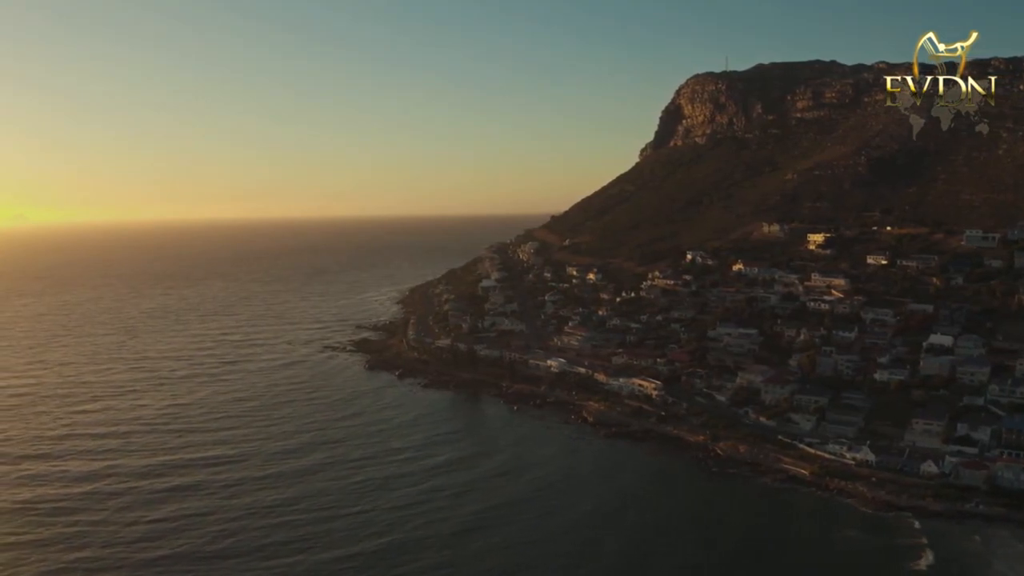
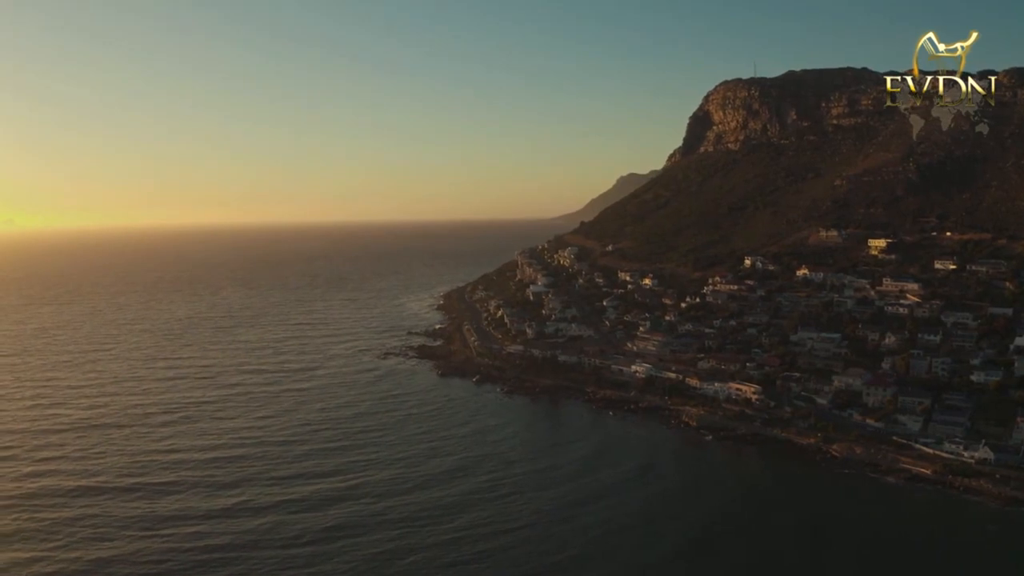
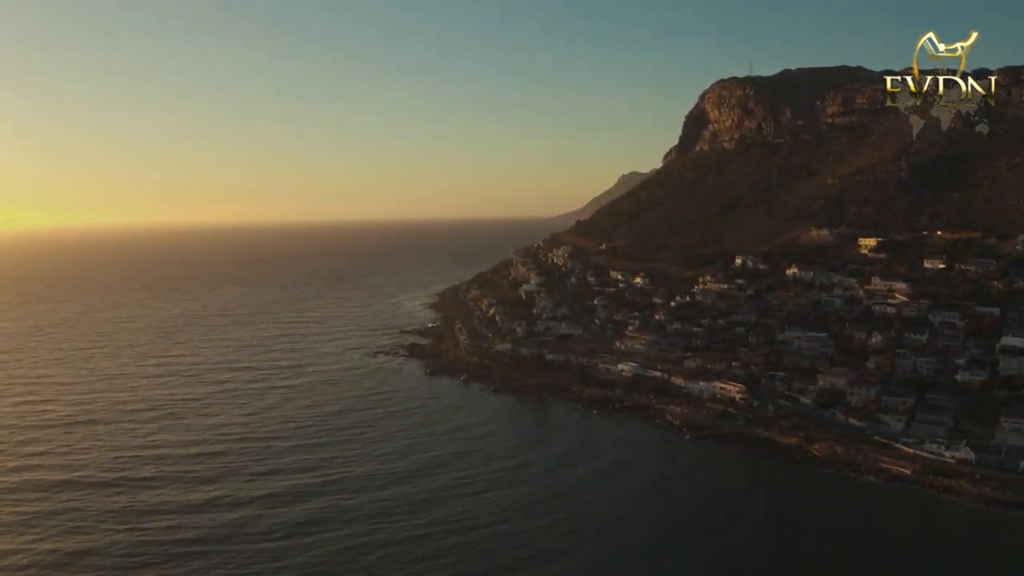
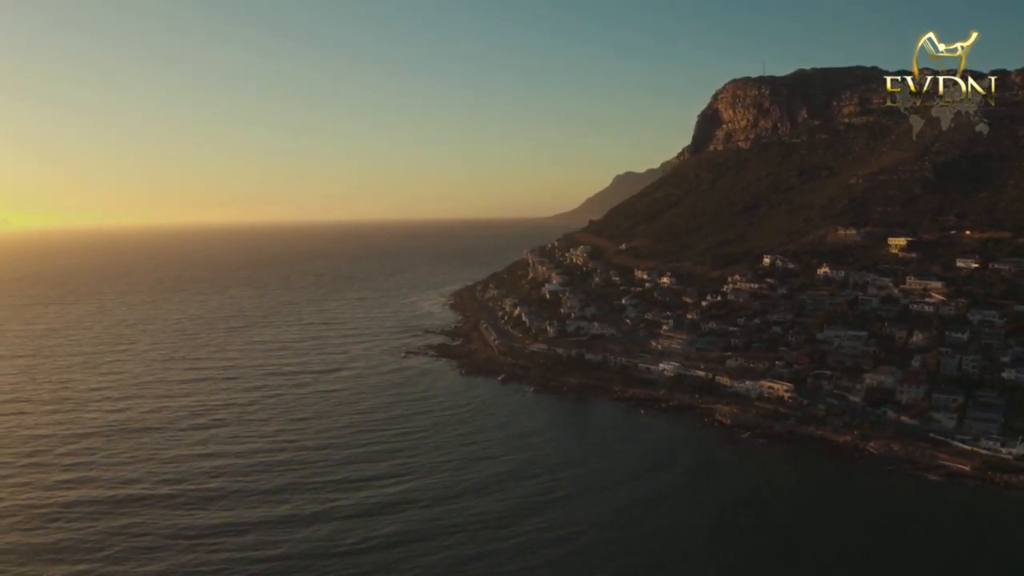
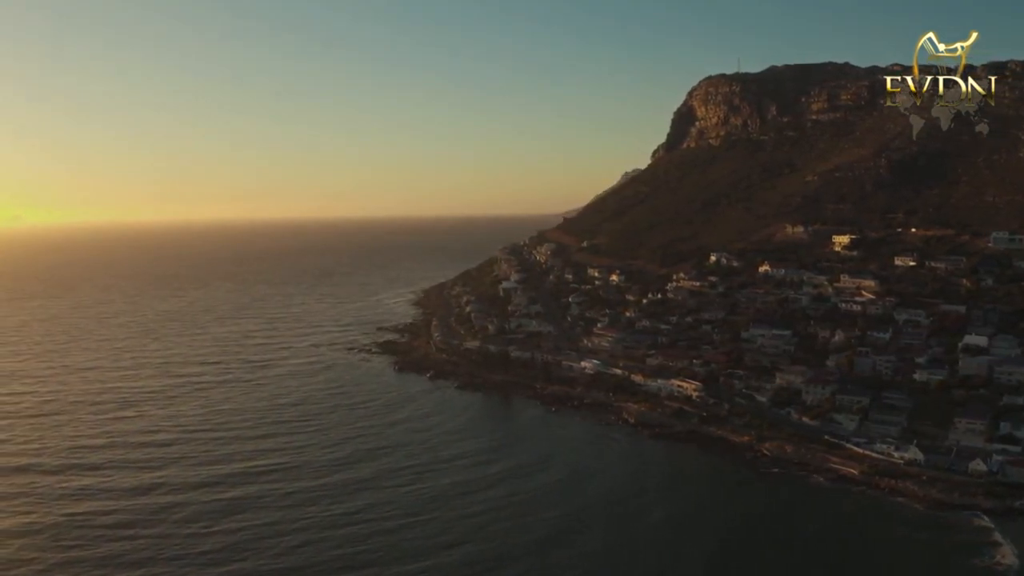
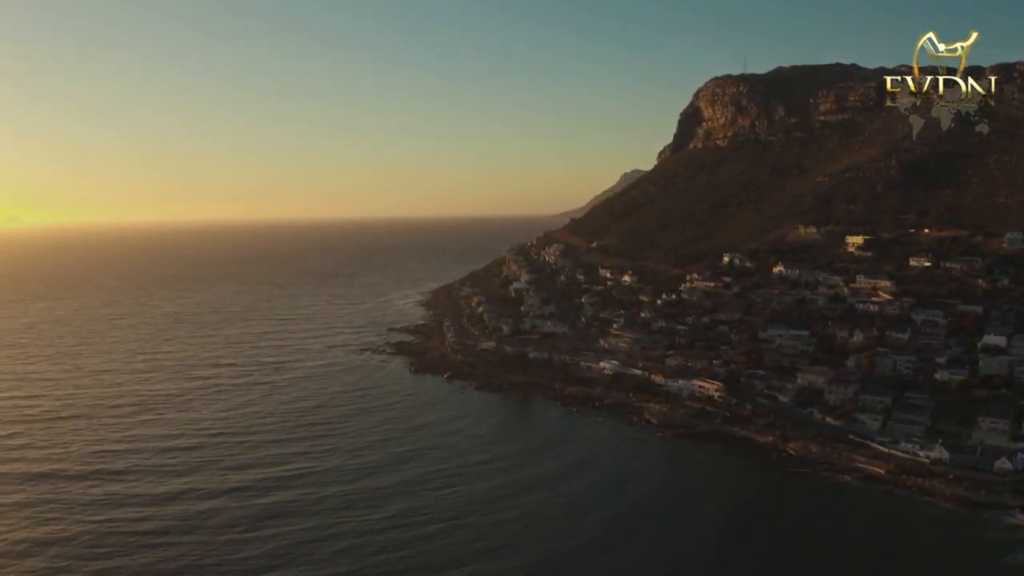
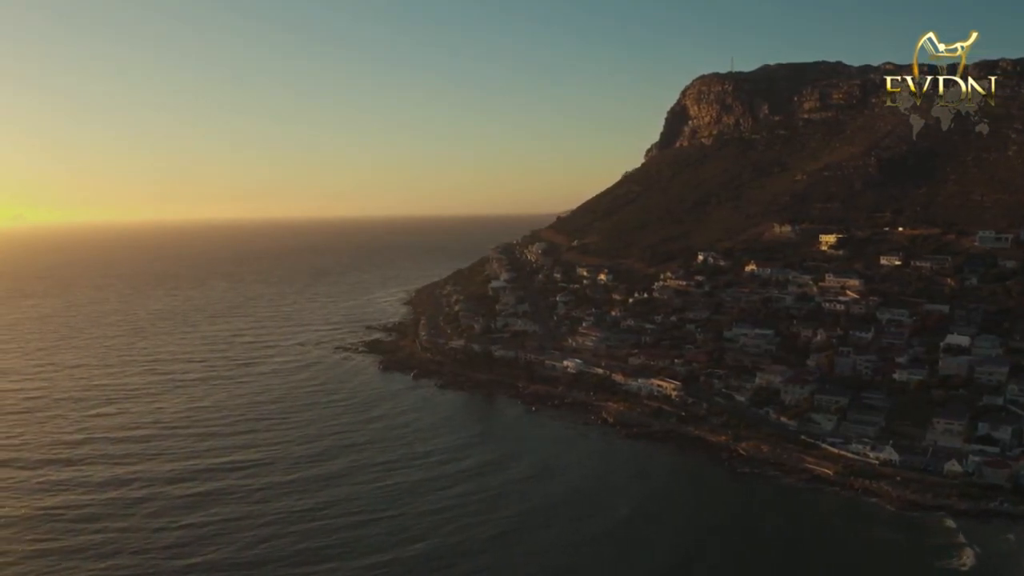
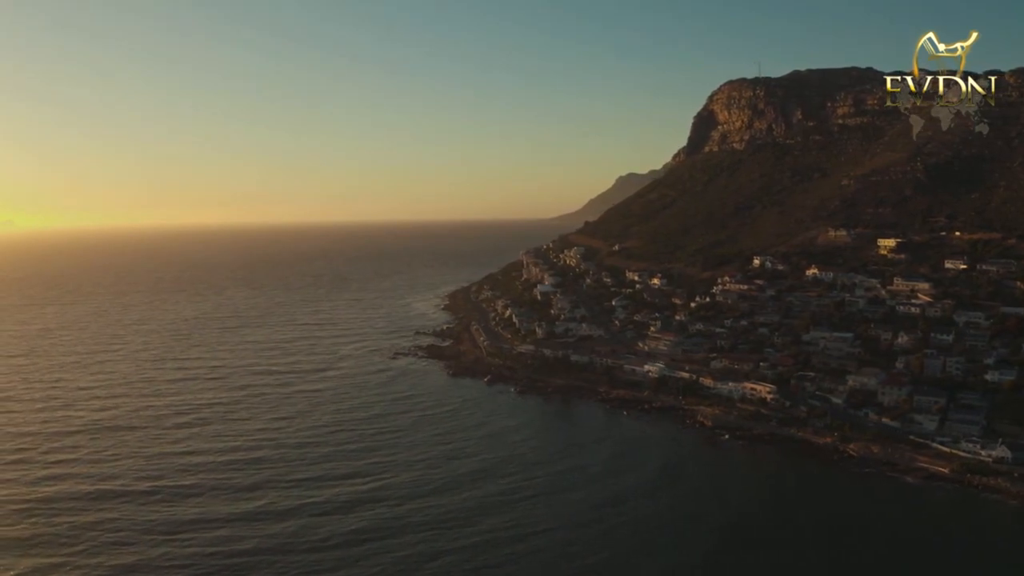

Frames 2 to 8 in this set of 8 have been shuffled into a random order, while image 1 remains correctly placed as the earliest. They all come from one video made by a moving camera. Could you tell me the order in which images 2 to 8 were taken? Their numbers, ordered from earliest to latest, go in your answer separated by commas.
7, 5, 6, 3, 2, 8, 4
